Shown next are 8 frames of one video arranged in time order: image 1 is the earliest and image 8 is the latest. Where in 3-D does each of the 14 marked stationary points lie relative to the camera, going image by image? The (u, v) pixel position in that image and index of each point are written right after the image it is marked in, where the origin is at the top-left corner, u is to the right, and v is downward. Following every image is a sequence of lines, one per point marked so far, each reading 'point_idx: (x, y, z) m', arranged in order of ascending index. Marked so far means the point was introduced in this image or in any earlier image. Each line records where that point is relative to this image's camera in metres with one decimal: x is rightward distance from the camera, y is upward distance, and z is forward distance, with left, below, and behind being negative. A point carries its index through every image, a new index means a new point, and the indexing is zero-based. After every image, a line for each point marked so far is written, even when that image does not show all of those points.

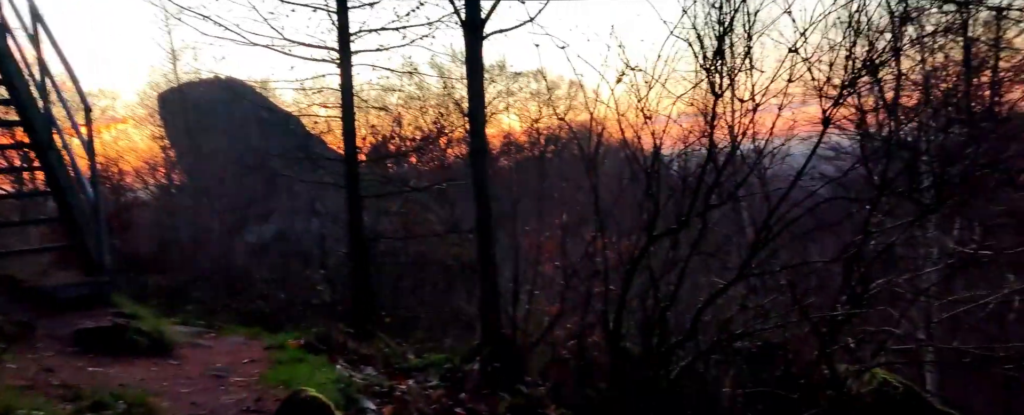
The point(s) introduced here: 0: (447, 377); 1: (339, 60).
0: (-0.5, -1.4, +6.6) m
1: (-2.0, +1.8, +9.4) m
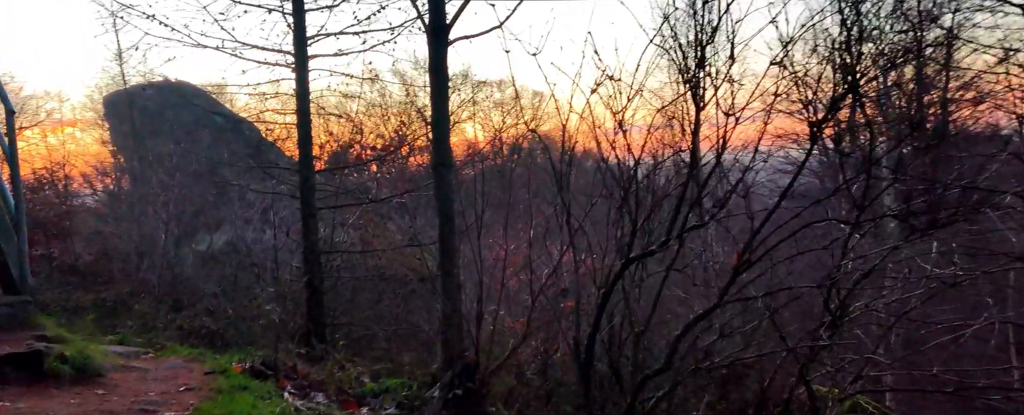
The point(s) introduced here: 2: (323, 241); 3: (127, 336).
0: (-0.8, -1.5, +6.2) m
1: (-2.4, +1.6, +9.0) m
2: (-2.8, -0.5, +12.0) m
3: (-4.2, -1.6, +8.4) m
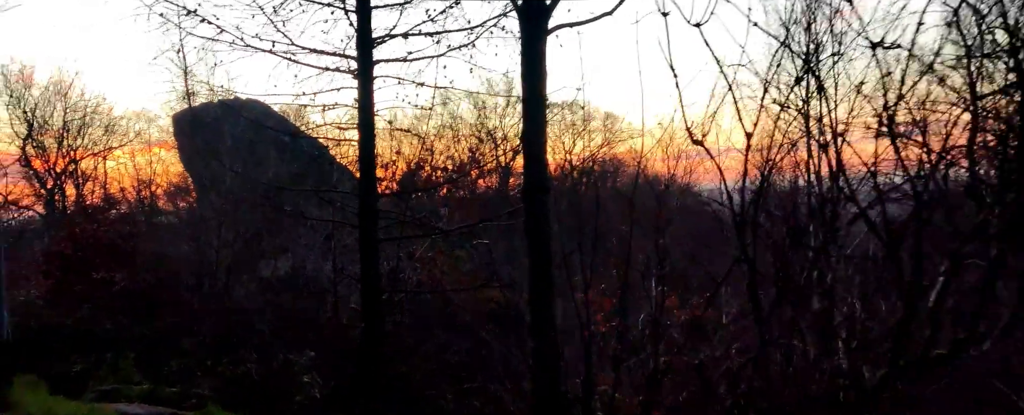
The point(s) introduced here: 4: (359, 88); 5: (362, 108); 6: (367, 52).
0: (-0.2, -1.8, +4.8) m
1: (-1.5, +1.3, +7.8) m
2: (-1.7, -0.9, +10.7) m
3: (-3.3, -1.8, +7.3) m
4: (-1.5, +1.2, +7.8) m
5: (-1.5, +1.0, +7.9) m
6: (-1.4, +1.5, +7.7) m
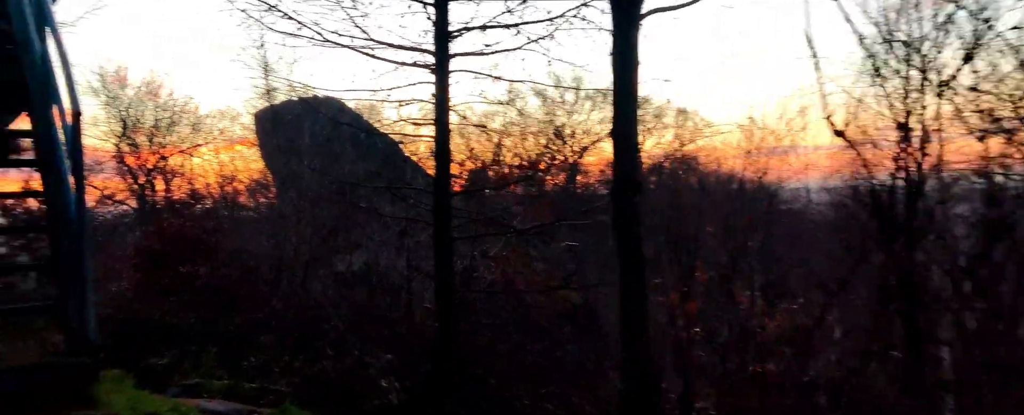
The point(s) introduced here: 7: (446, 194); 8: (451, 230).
0: (+0.3, -1.8, +4.7) m
1: (-0.7, +1.4, +7.7) m
2: (-0.7, -0.9, +10.7) m
3: (-2.7, -1.8, +7.4) m
4: (-0.7, +1.2, +7.7) m
5: (-0.7, +1.0, +7.8) m
6: (-0.7, +1.5, +7.6) m
7: (-0.6, +0.1, +7.8) m
8: (-0.6, -0.2, +7.8) m
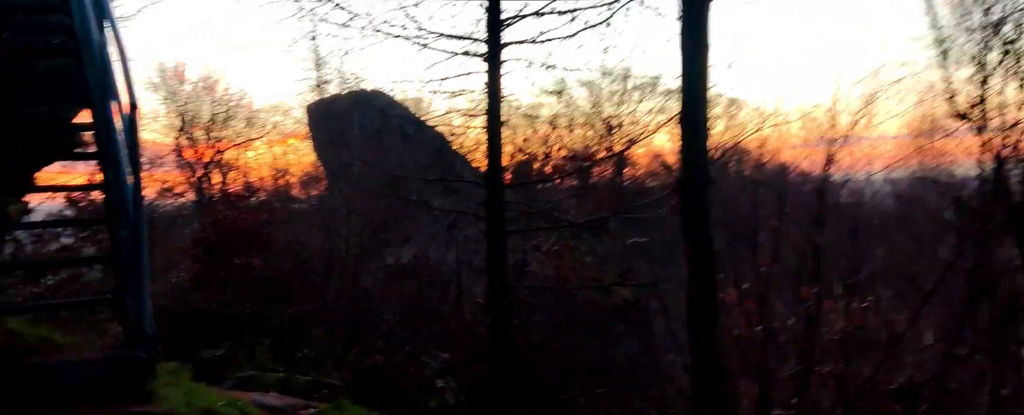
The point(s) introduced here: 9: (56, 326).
0: (+0.6, -1.7, +4.5) m
1: (-0.3, +1.4, +7.6) m
2: (0.0, -0.8, +10.6) m
3: (-2.2, -1.8, +7.4) m
4: (-0.2, +1.3, +7.6) m
5: (-0.2, +1.0, +7.7) m
6: (-0.2, +1.6, +7.5) m
7: (-0.1, +0.2, +7.7) m
8: (-0.1, -0.2, +7.7) m
9: (-4.3, -1.1, +7.6) m
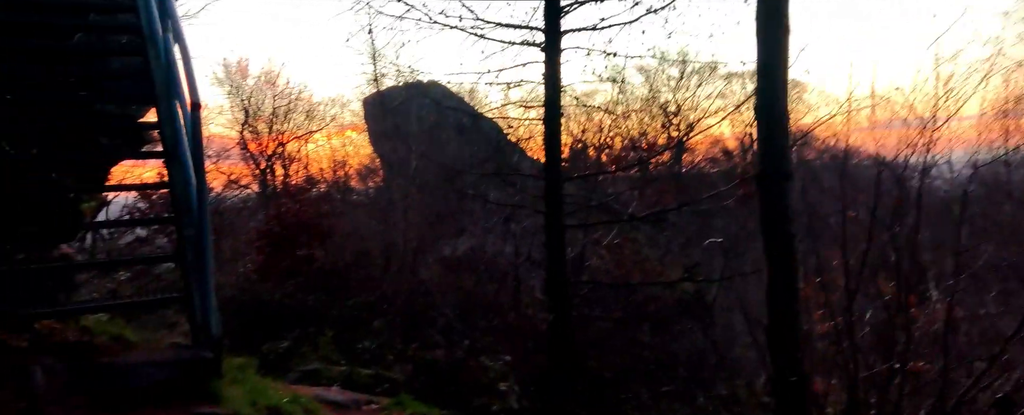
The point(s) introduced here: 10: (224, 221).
0: (+0.9, -1.7, +4.4) m
1: (+0.3, +1.5, +7.4) m
2: (+0.7, -0.7, +10.4) m
3: (-1.6, -1.7, +7.5) m
4: (+0.3, +1.3, +7.5) m
5: (+0.3, +1.1, +7.5) m
6: (+0.4, +1.7, +7.4) m
7: (+0.4, +0.3, +7.6) m
8: (+0.5, -0.1, +7.6) m
9: (-3.8, -1.1, +7.8) m
10: (-5.9, -0.3, +16.5) m
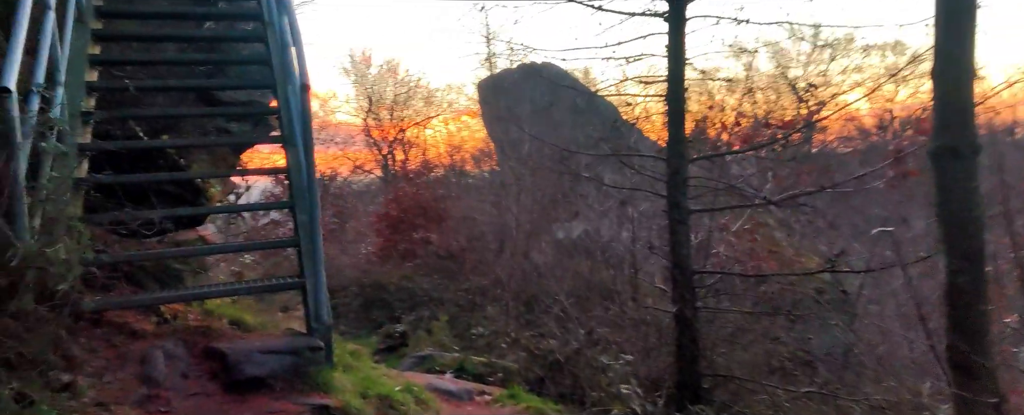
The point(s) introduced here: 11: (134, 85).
0: (+1.5, -1.6, +3.9) m
1: (+1.3, +1.6, +6.9) m
2: (+2.2, -0.5, +9.9) m
3: (-0.6, -1.6, +7.3) m
4: (+1.3, +1.5, +7.0) m
5: (+1.4, +1.3, +7.0) m
6: (+1.4, +1.8, +6.9) m
7: (+1.5, +0.4, +7.1) m
8: (+1.5, +0.1, +7.1) m
9: (-2.6, -1.0, +7.9) m
10: (-3.5, +0.1, +16.8) m
11: (-3.1, +1.0, +6.6) m
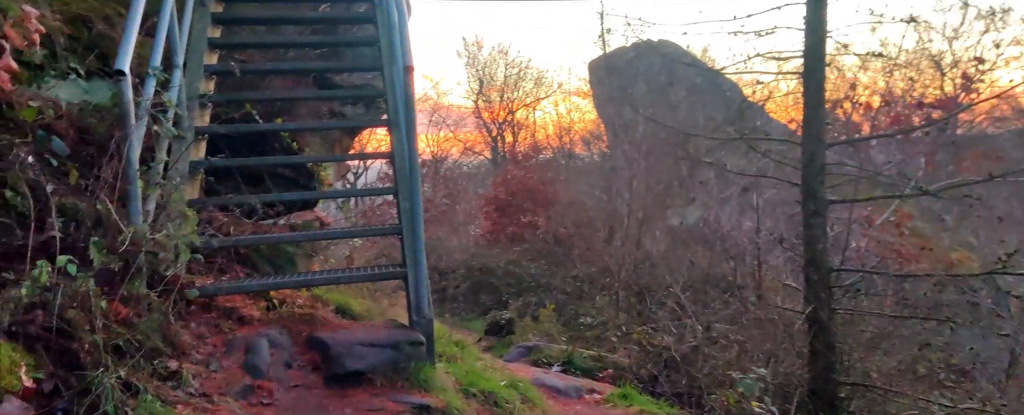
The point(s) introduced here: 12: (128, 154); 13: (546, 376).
0: (+2.0, -1.6, +3.3) m
1: (+2.2, +1.7, +6.3) m
2: (+3.5, -0.3, +9.1) m
3: (+0.4, -1.5, +7.0) m
4: (+2.3, +1.6, +6.3) m
5: (+2.3, +1.4, +6.4) m
6: (+2.3, +1.9, +6.2) m
7: (+2.4, +0.5, +6.4) m
8: (+2.5, +0.1, +6.5) m
9: (-1.6, -0.8, +7.9) m
10: (-1.2, +0.4, +16.8) m
11: (-2.2, +1.1, +6.6) m
12: (-2.2, +0.3, +4.6) m
13: (+0.3, -1.4, +6.6) m
